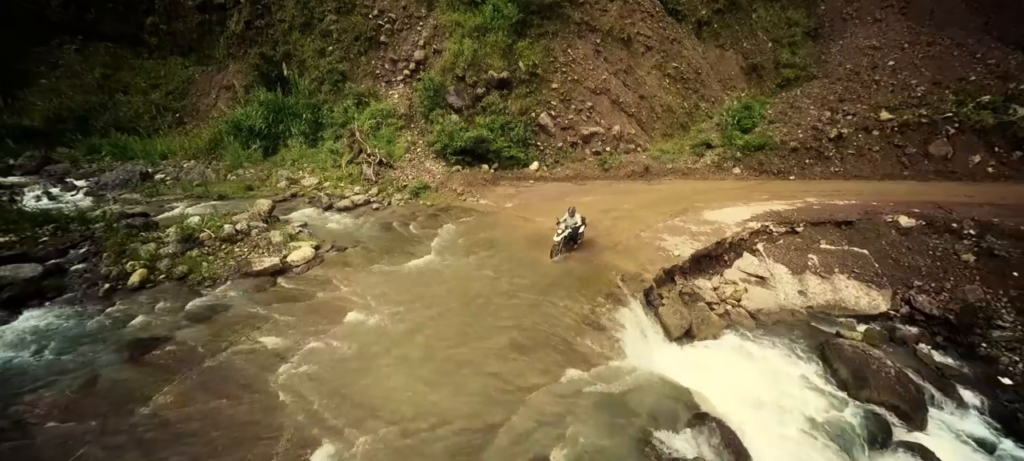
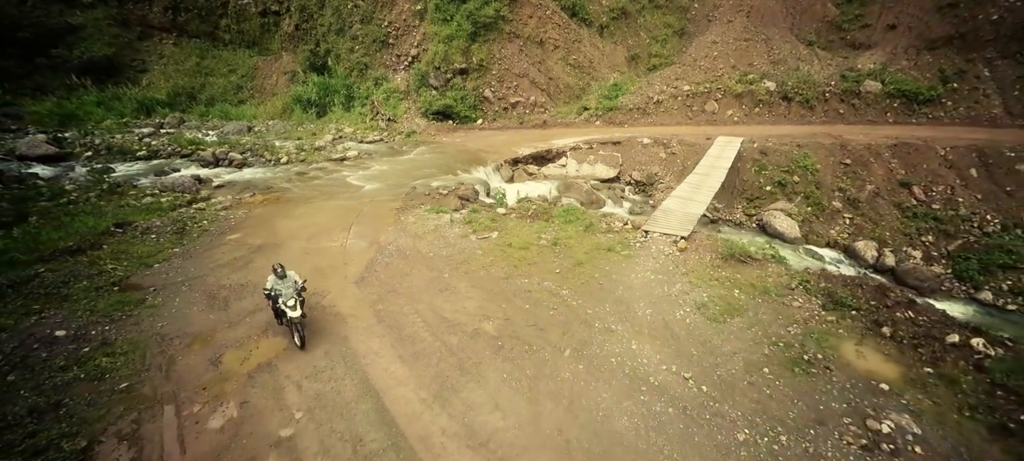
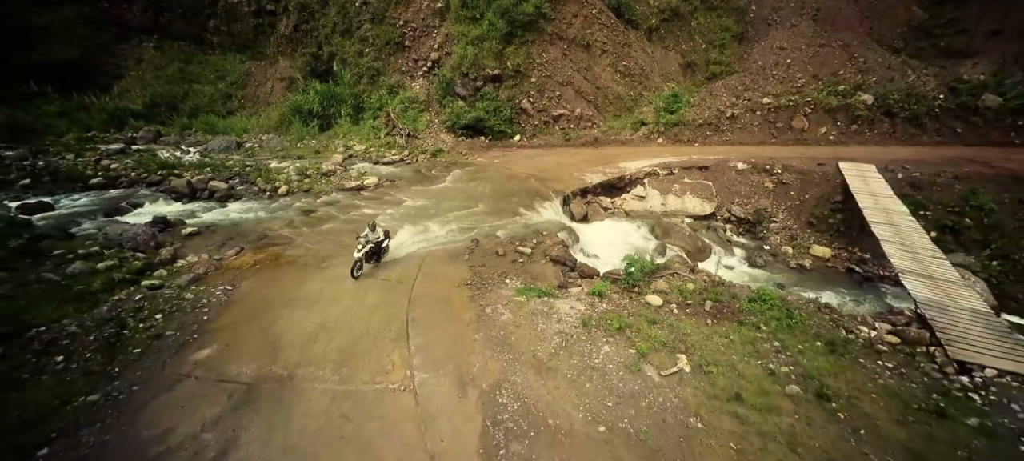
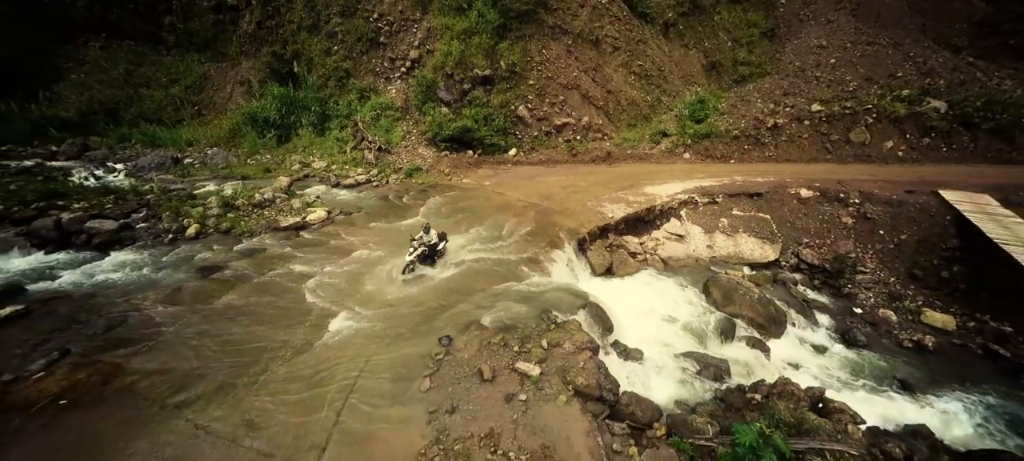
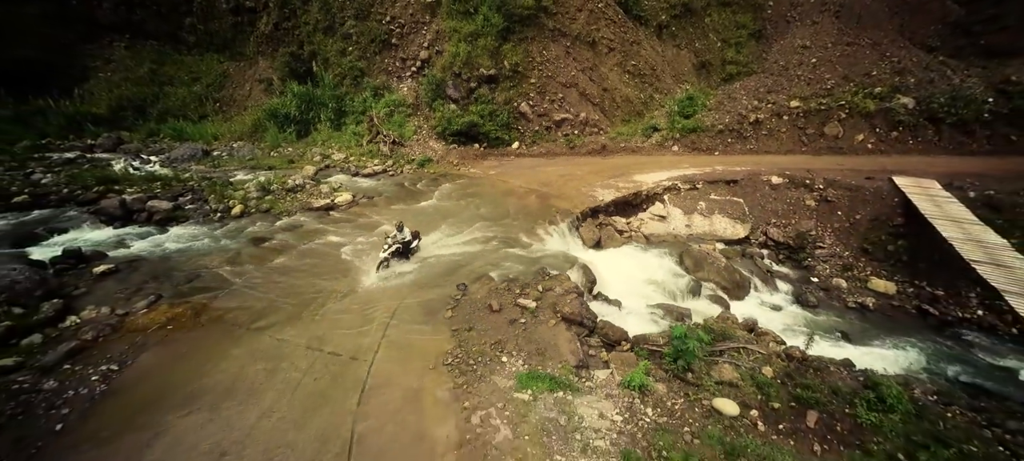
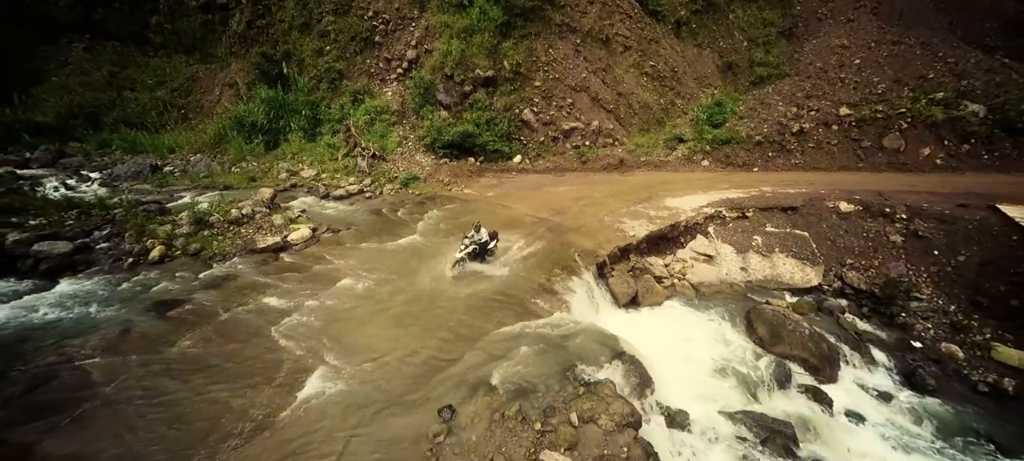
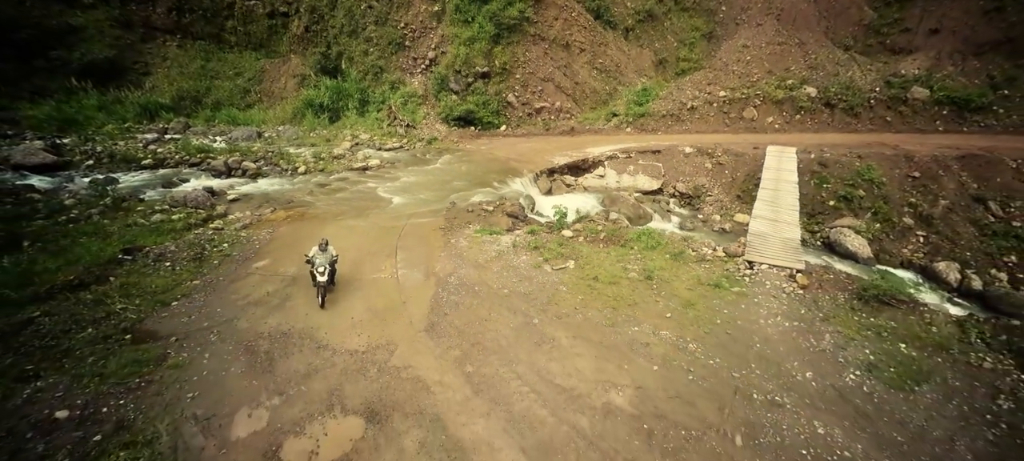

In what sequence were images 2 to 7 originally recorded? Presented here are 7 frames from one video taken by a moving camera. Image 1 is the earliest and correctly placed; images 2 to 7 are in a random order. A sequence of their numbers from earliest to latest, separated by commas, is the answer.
6, 4, 5, 3, 7, 2
